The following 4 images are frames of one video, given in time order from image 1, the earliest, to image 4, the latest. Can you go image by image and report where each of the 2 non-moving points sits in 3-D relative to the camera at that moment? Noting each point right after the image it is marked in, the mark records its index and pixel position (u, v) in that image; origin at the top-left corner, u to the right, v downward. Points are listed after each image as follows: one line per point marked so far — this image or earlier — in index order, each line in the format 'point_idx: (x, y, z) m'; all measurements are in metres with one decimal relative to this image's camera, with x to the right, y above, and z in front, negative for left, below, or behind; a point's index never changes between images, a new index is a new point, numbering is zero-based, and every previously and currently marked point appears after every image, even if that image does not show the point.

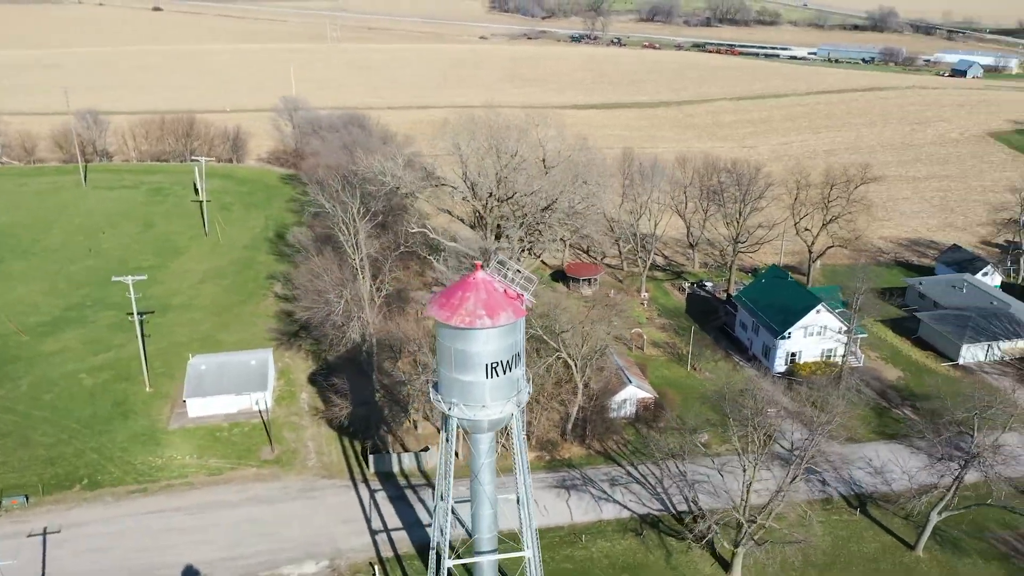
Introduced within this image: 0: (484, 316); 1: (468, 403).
0: (-0.6, -0.6, +18.4) m
1: (-1.0, -2.7, +19.3) m
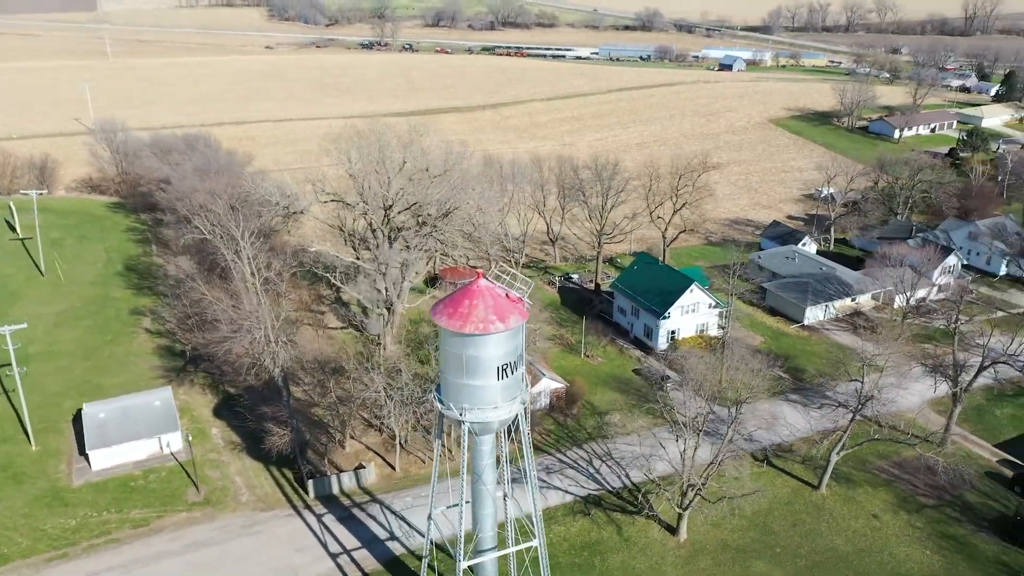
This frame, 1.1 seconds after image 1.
0: (-0.4, -0.8, +19.3) m
1: (-0.8, -2.9, +20.0) m
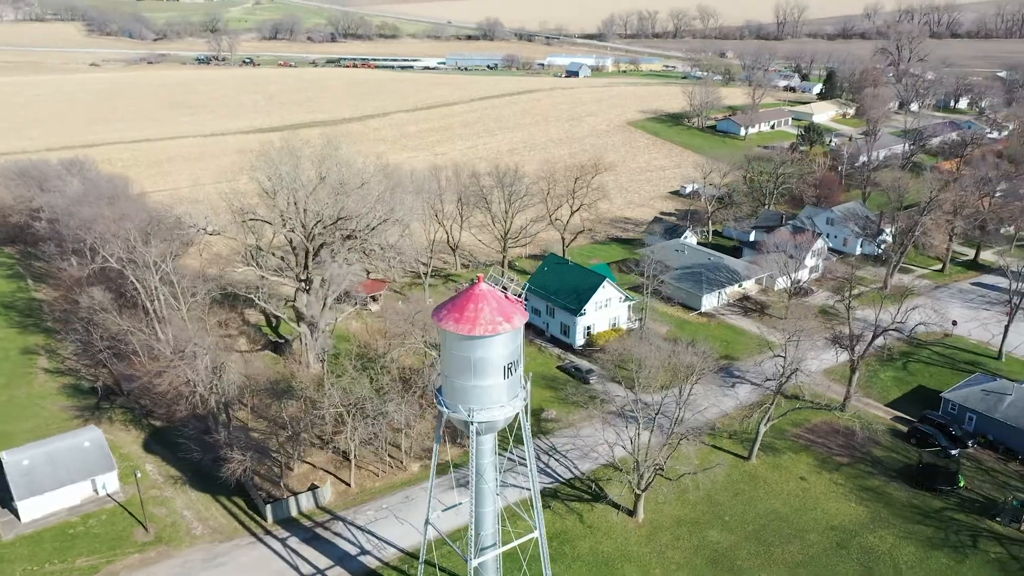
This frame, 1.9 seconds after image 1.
0: (-0.3, -0.8, +20.1) m
1: (-0.7, -3.0, +20.7) m
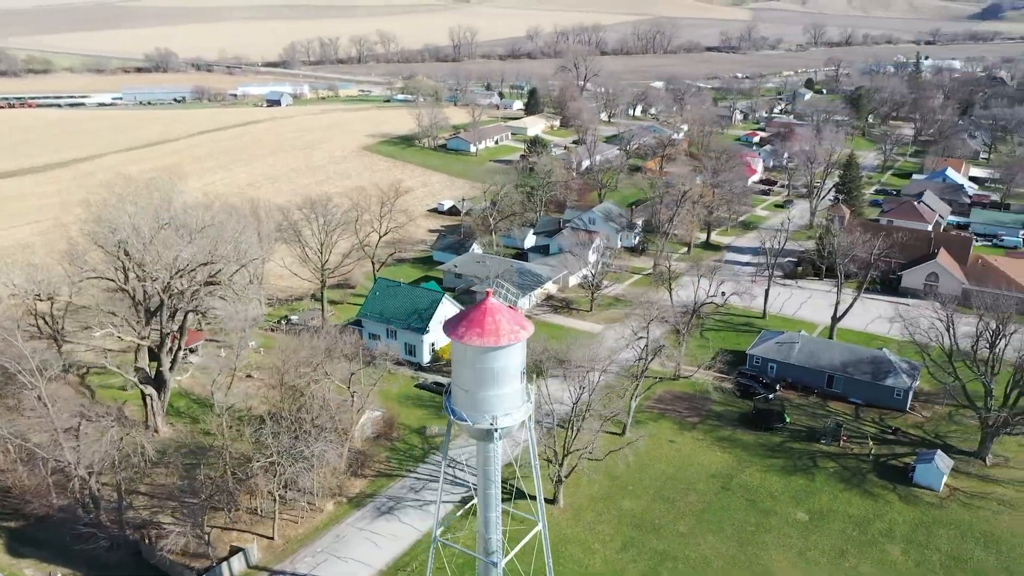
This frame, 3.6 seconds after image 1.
0: (+0.1, -1.1, +21.5) m
1: (-0.1, -3.3, +22.0) m
